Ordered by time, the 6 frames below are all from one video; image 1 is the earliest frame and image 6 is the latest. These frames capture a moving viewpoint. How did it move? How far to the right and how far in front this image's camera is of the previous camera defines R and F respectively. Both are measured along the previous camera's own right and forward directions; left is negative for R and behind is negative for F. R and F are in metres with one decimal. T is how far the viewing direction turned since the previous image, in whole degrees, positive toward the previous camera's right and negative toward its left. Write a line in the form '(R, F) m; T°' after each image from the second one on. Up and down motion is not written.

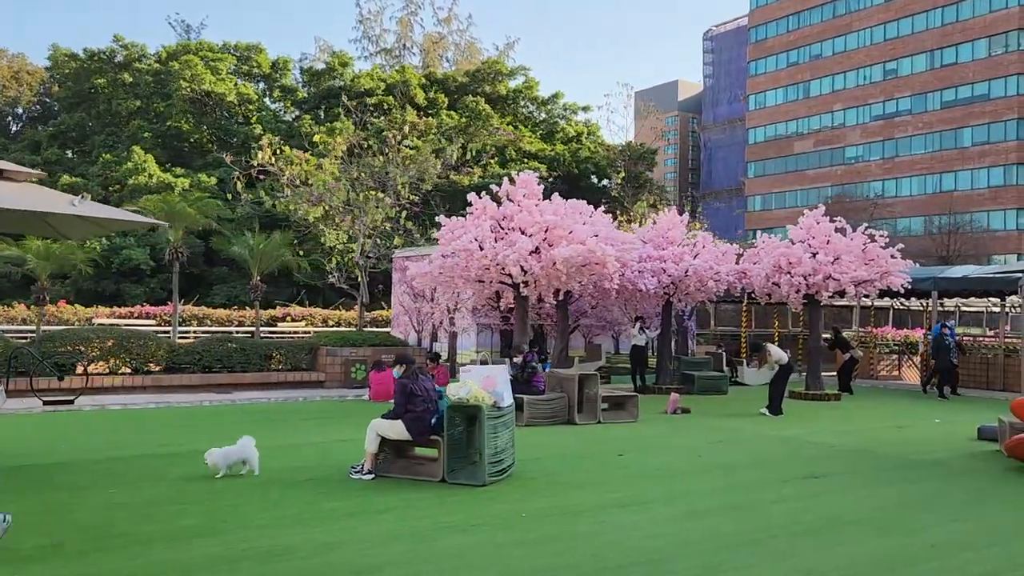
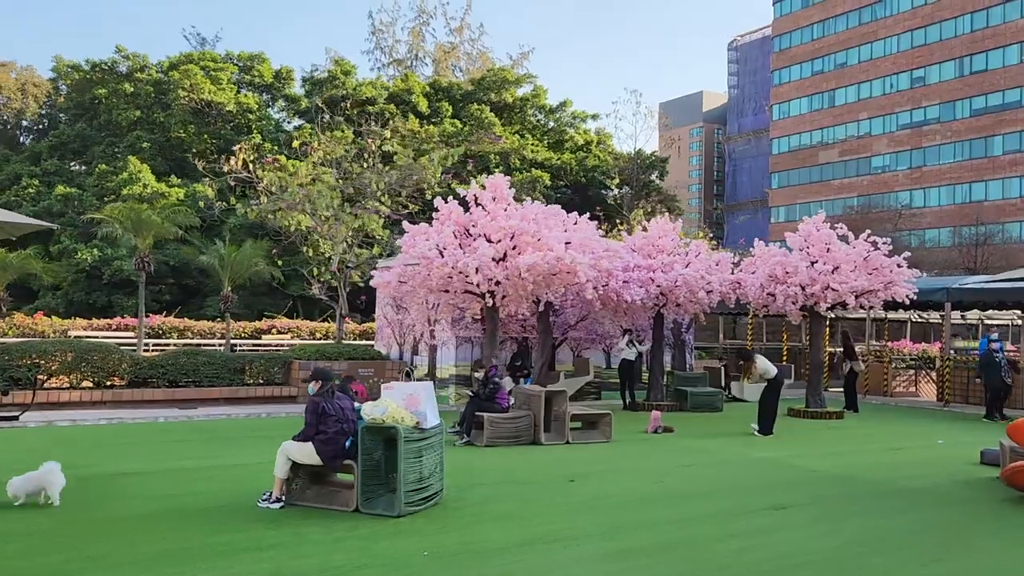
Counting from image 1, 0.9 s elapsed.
(+0.9, +0.9) m; -2°
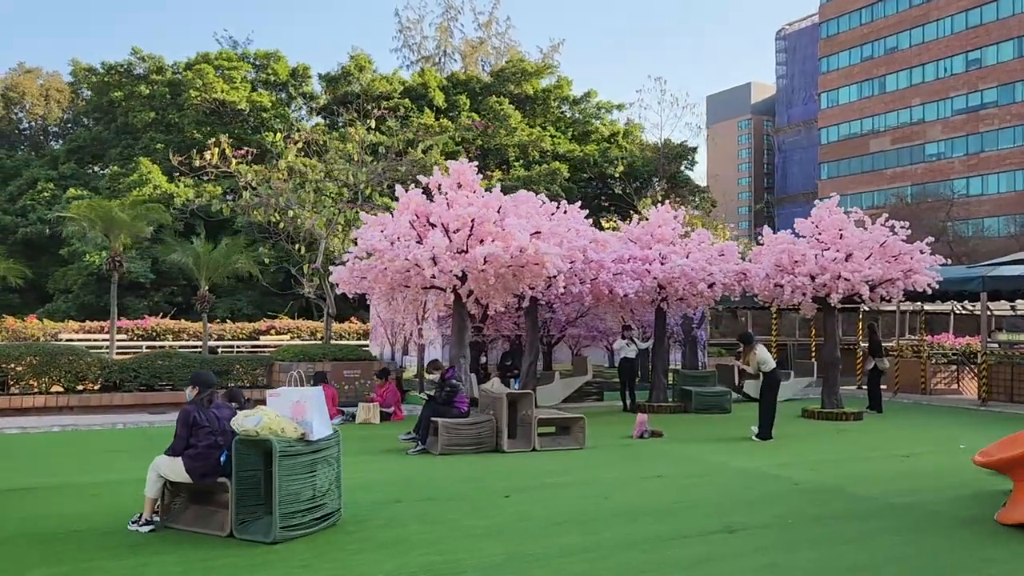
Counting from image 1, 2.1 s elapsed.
(+1.2, +1.1) m; -4°
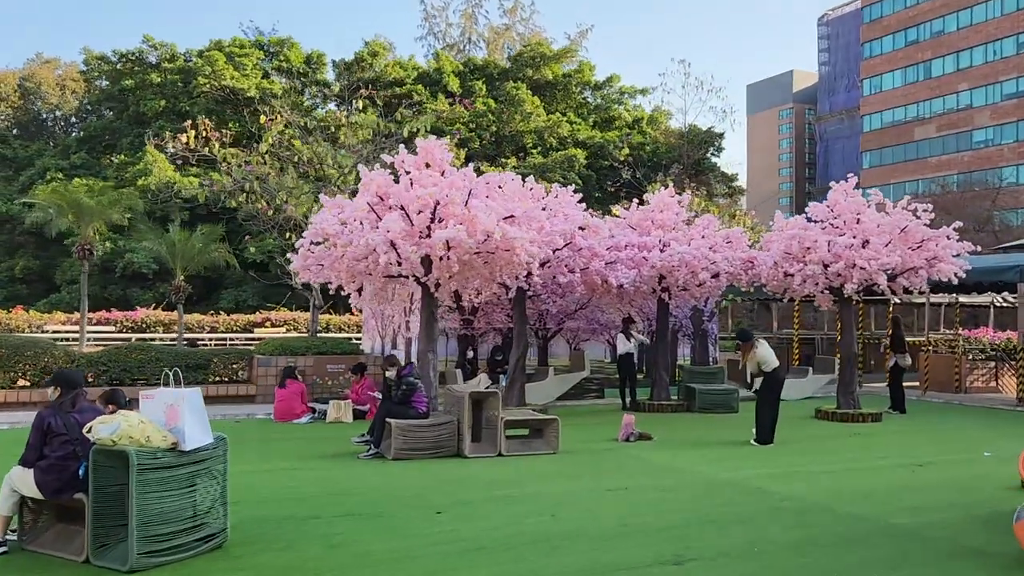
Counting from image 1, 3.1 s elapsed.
(+0.9, +1.1) m; -3°
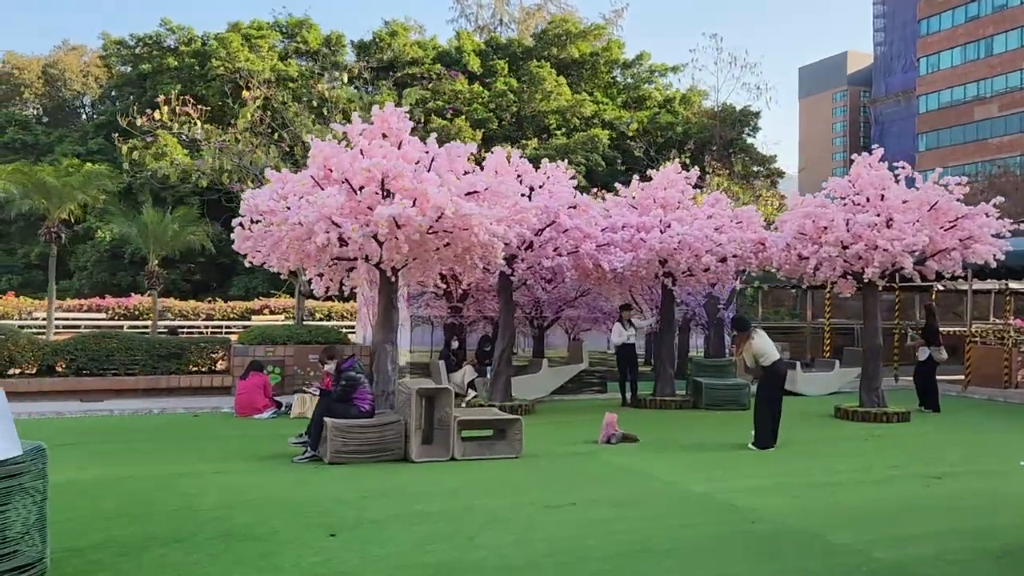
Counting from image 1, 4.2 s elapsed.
(+1.0, +1.2) m; -3°
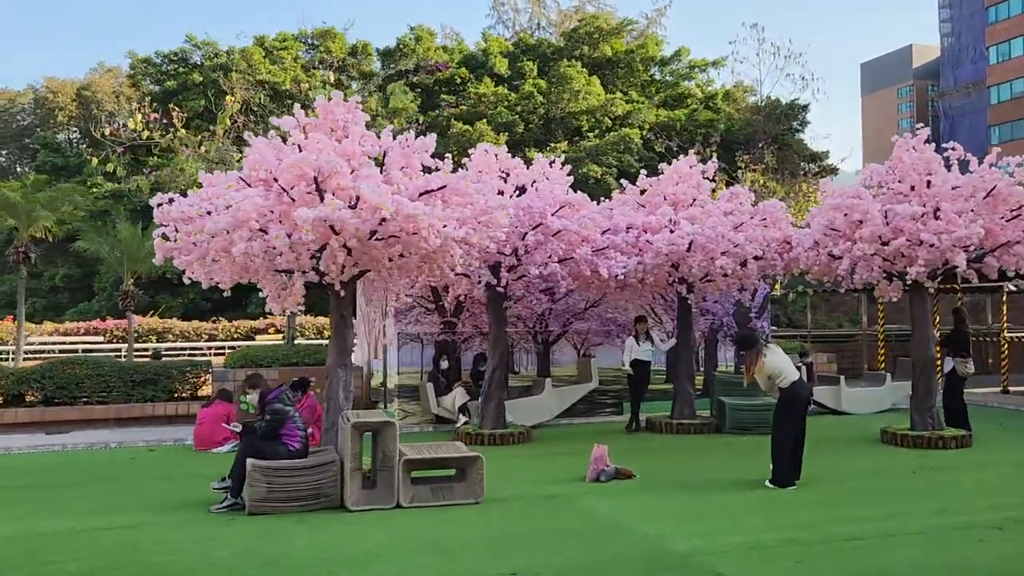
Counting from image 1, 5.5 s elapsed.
(+1.0, +1.5) m; -4°
